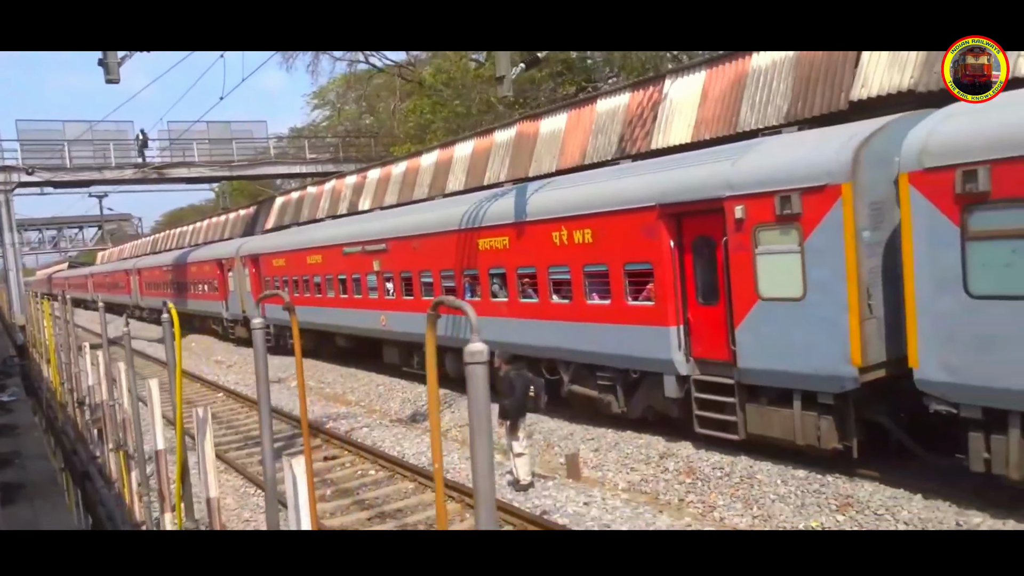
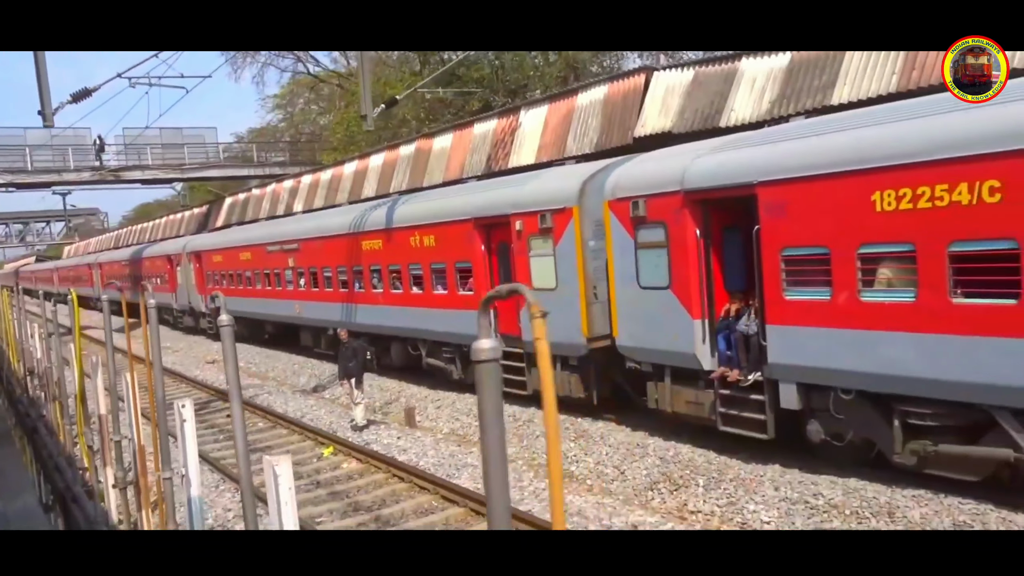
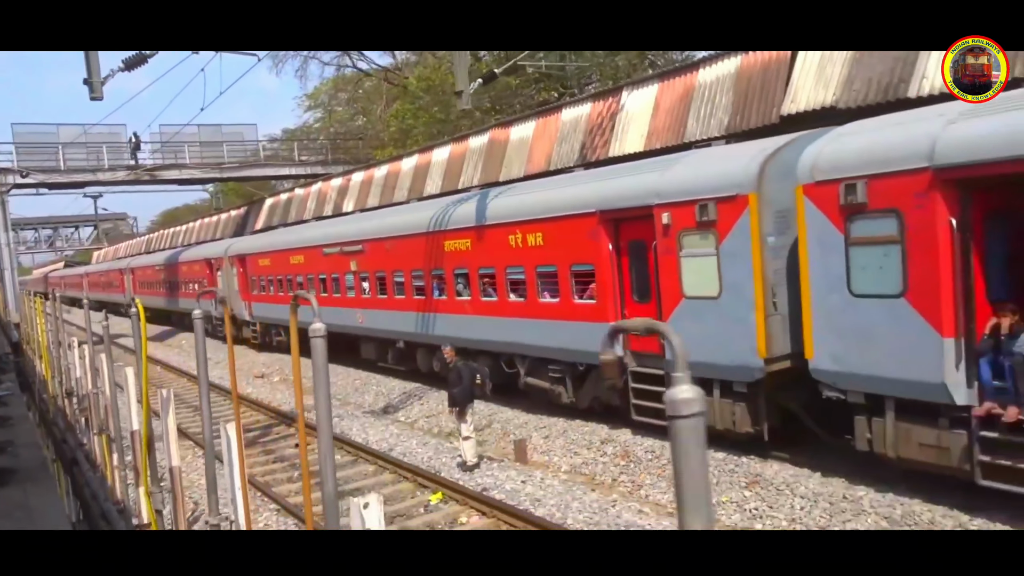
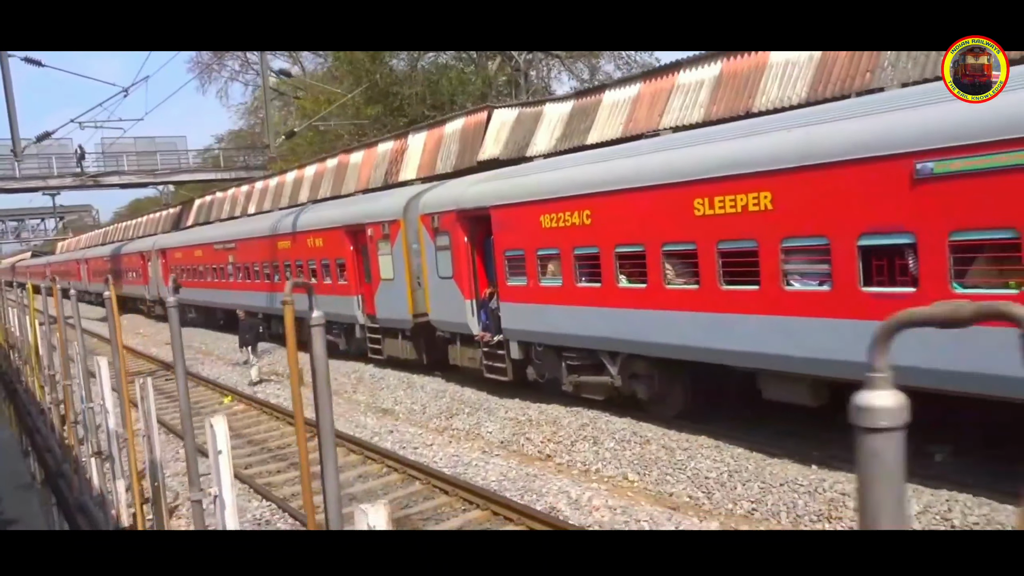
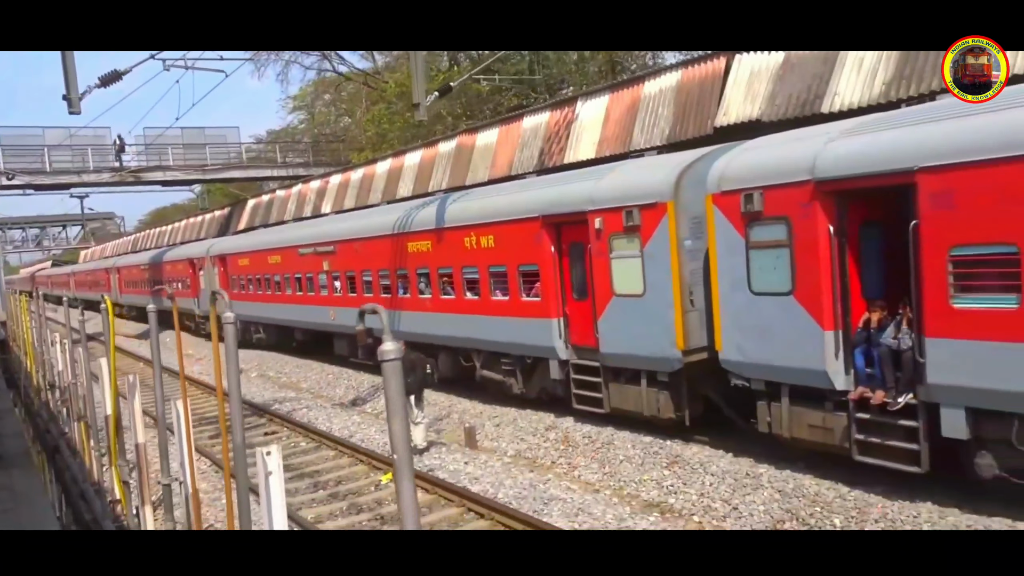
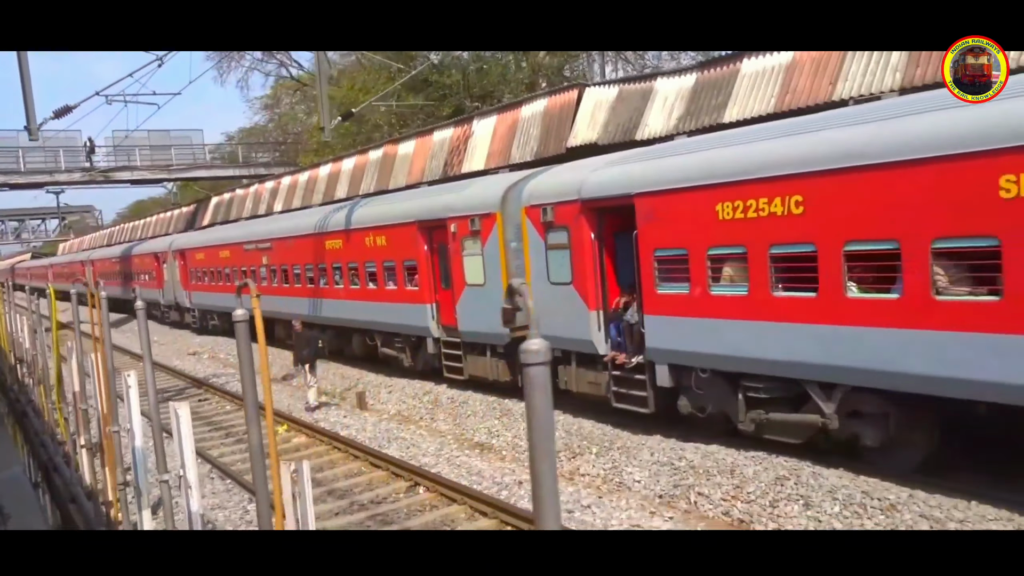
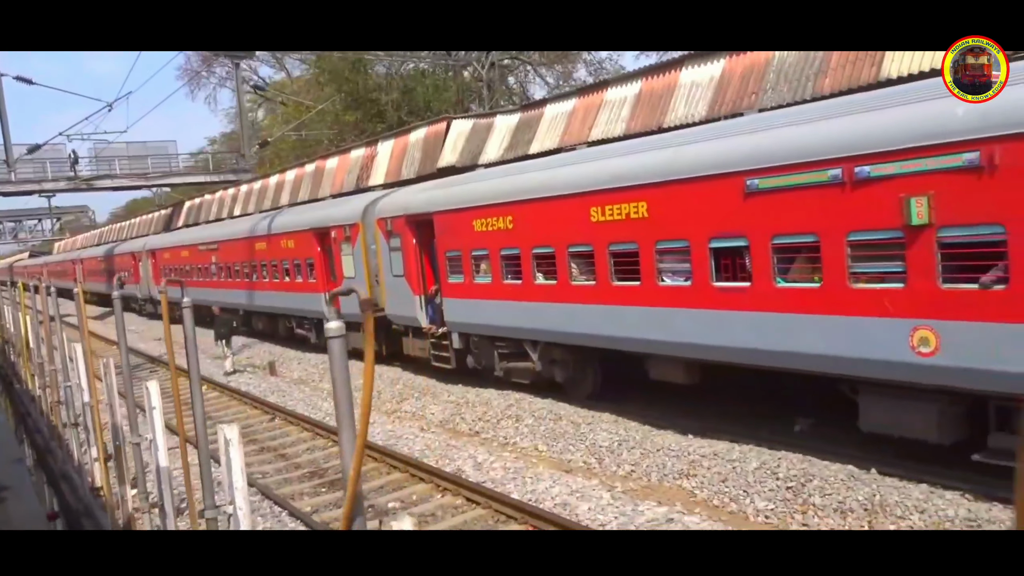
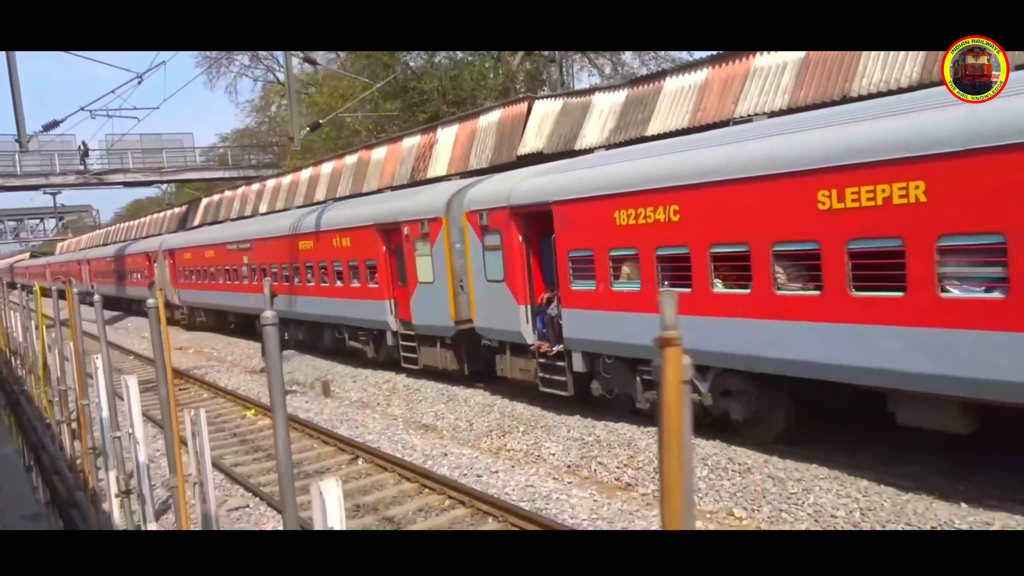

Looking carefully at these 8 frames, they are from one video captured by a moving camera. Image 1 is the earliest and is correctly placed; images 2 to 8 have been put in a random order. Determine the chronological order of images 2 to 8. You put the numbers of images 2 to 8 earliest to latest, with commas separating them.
3, 5, 2, 6, 8, 4, 7
